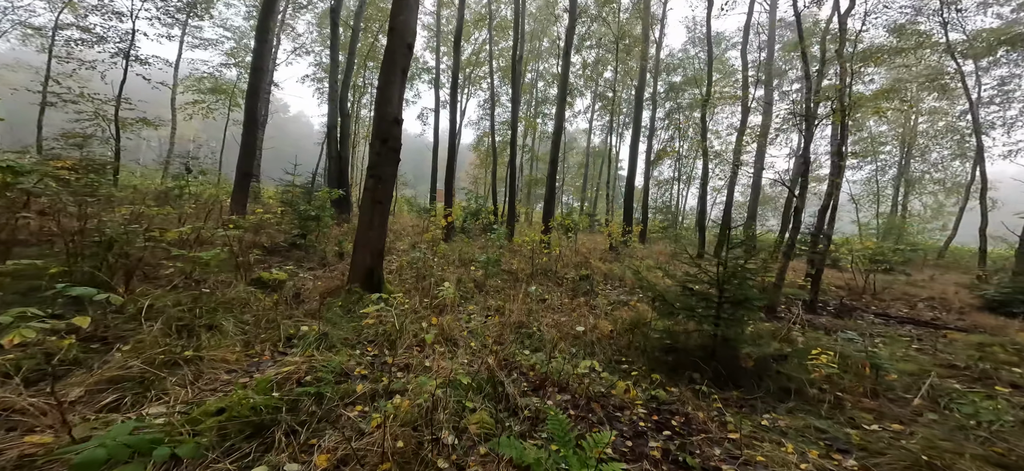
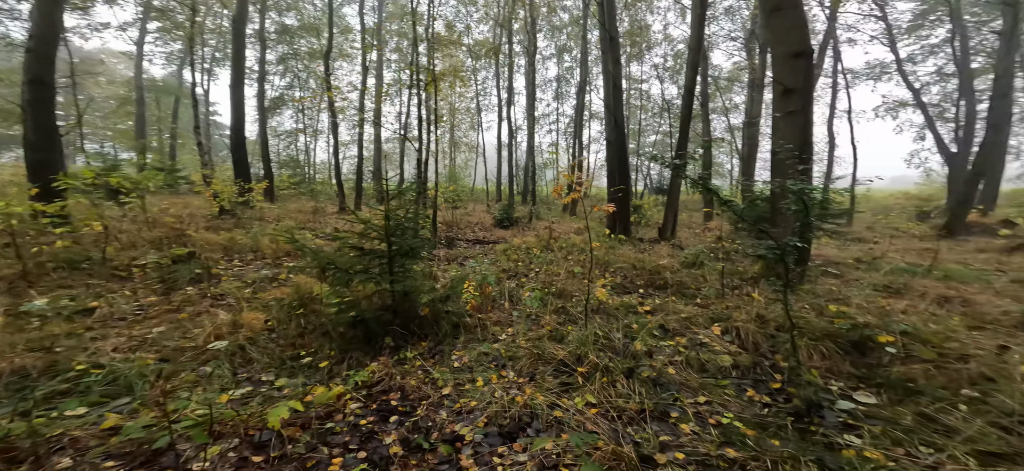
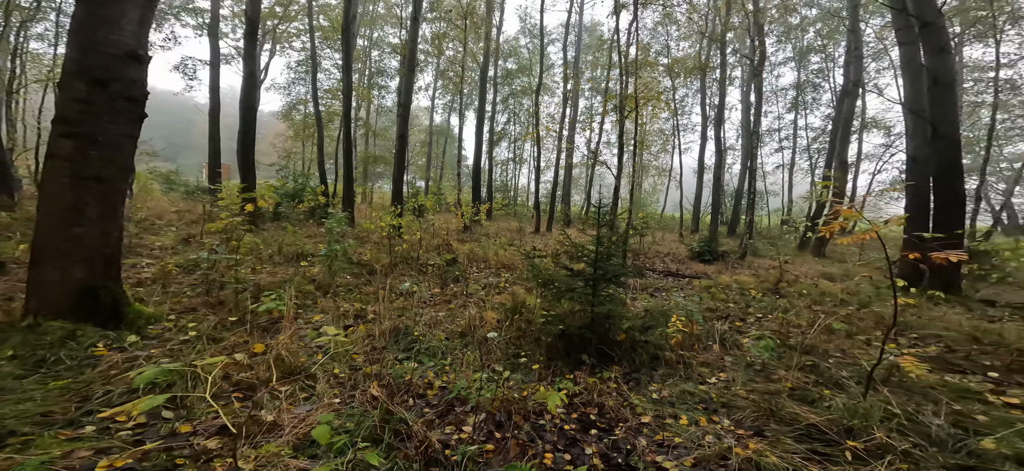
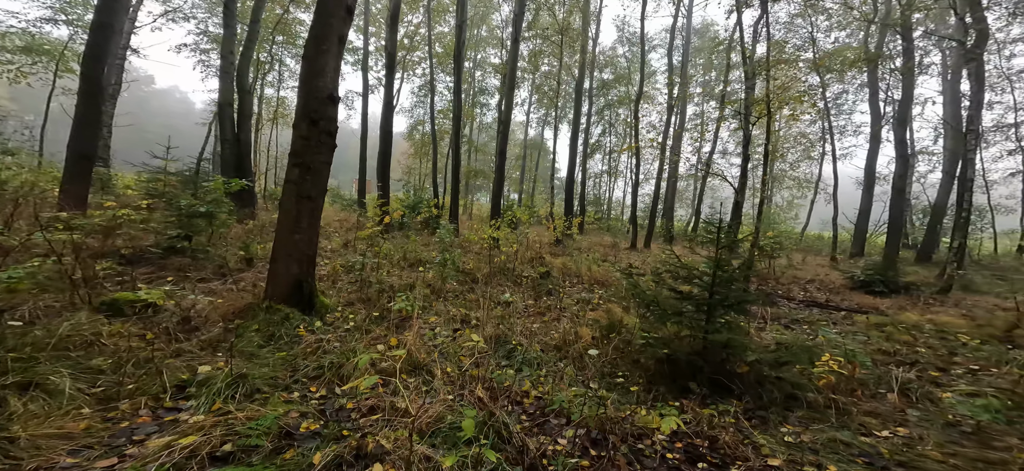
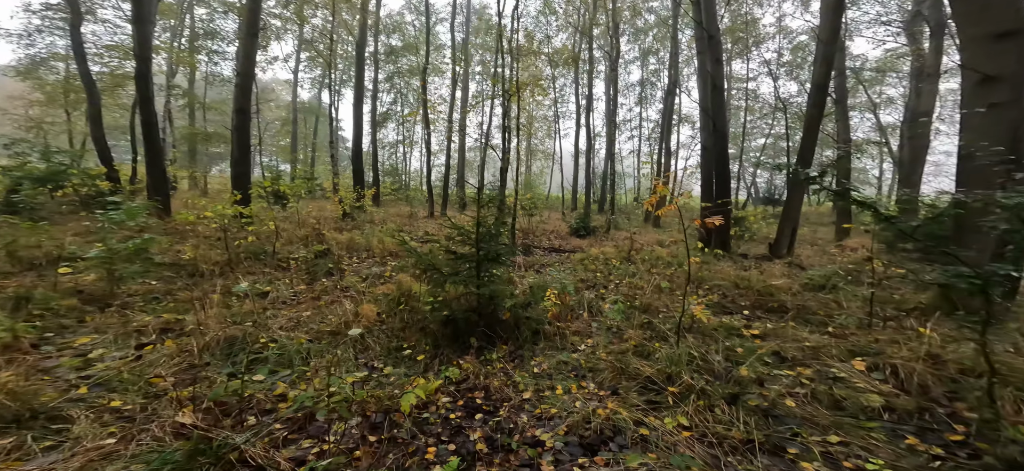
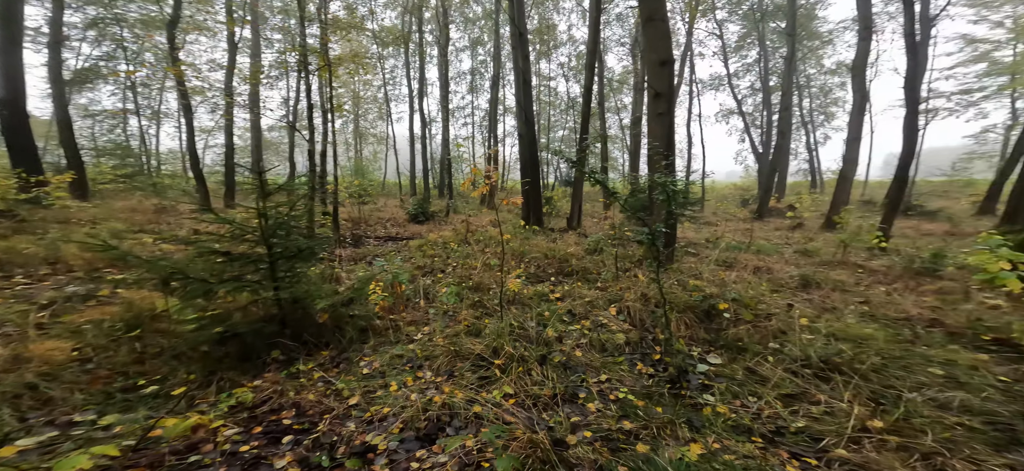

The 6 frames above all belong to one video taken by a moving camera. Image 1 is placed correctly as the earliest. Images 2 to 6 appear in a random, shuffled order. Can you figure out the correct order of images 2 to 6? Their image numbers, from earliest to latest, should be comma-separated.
4, 3, 5, 2, 6
